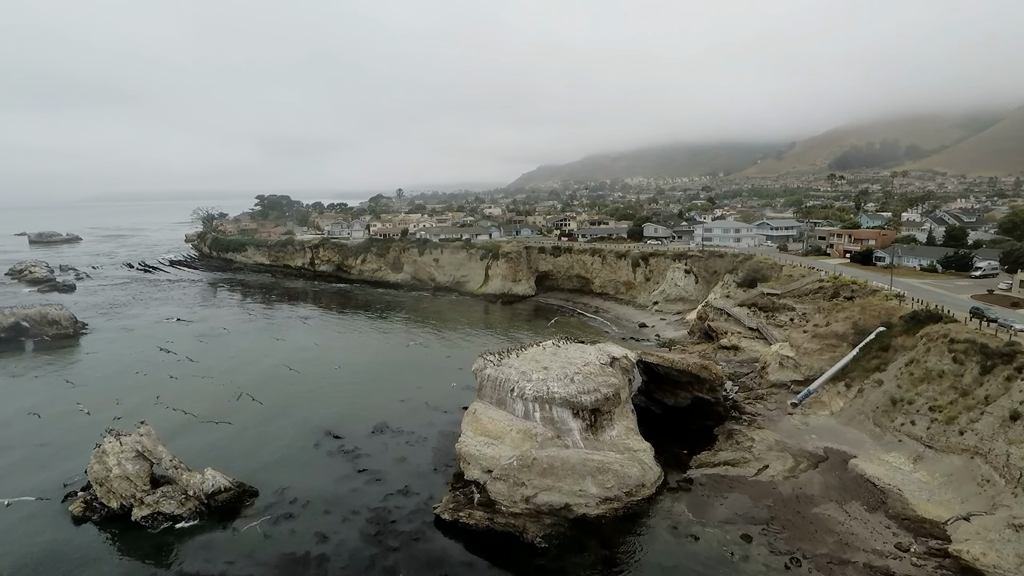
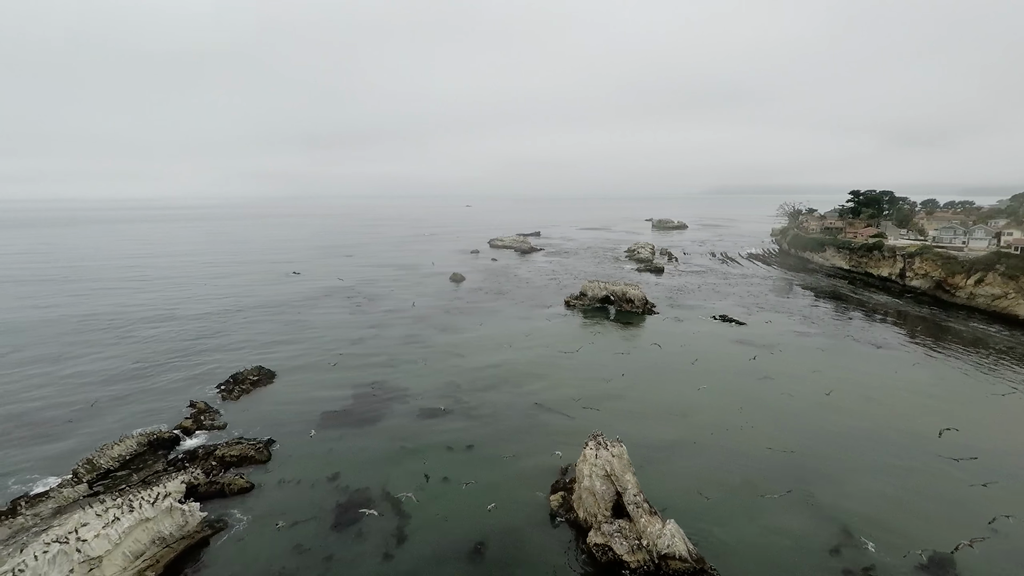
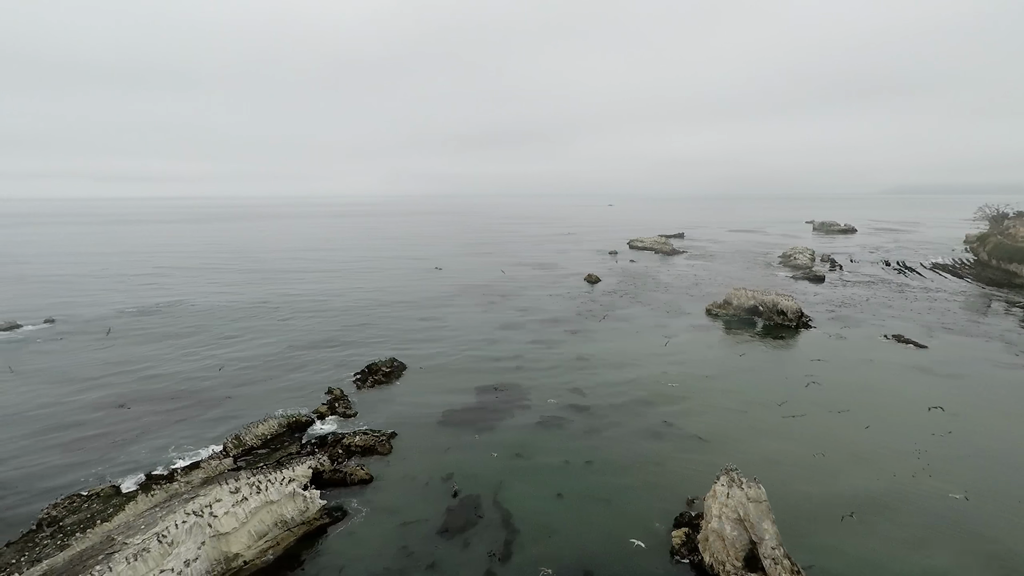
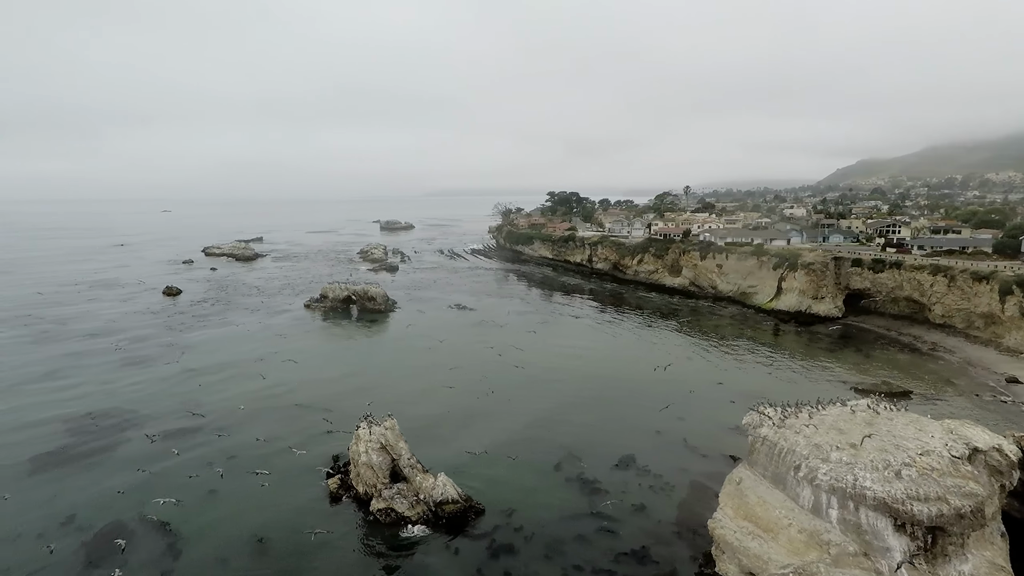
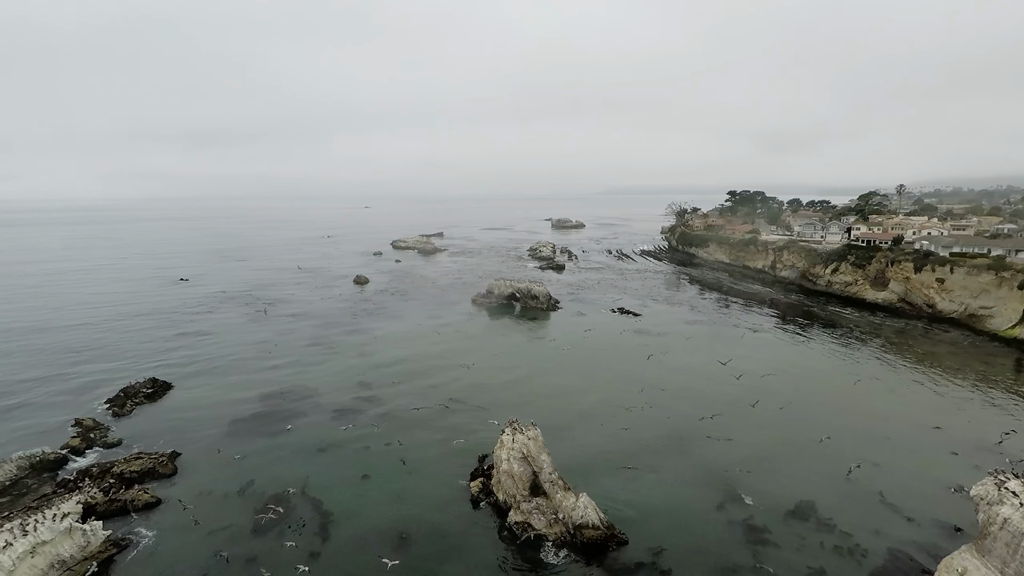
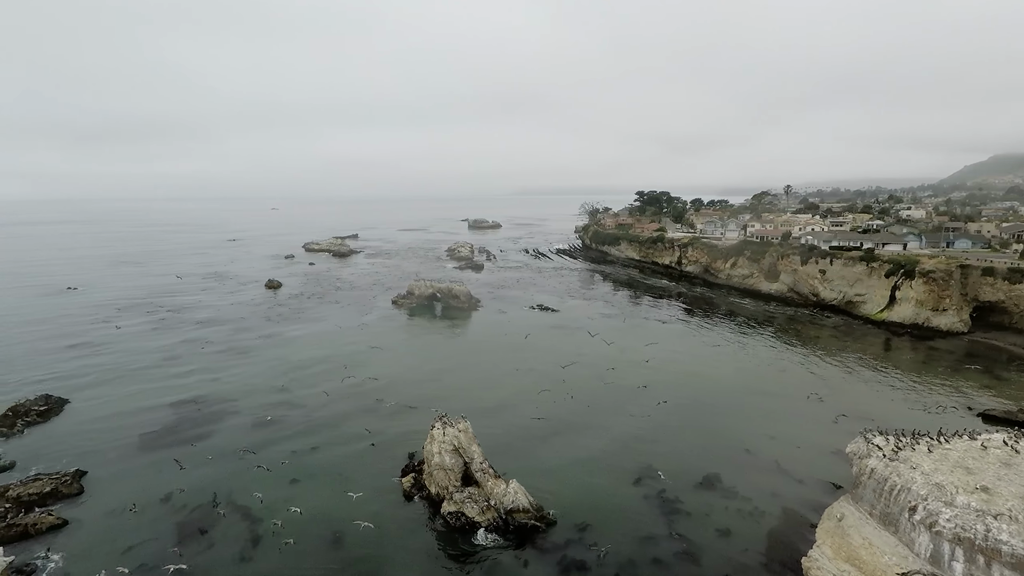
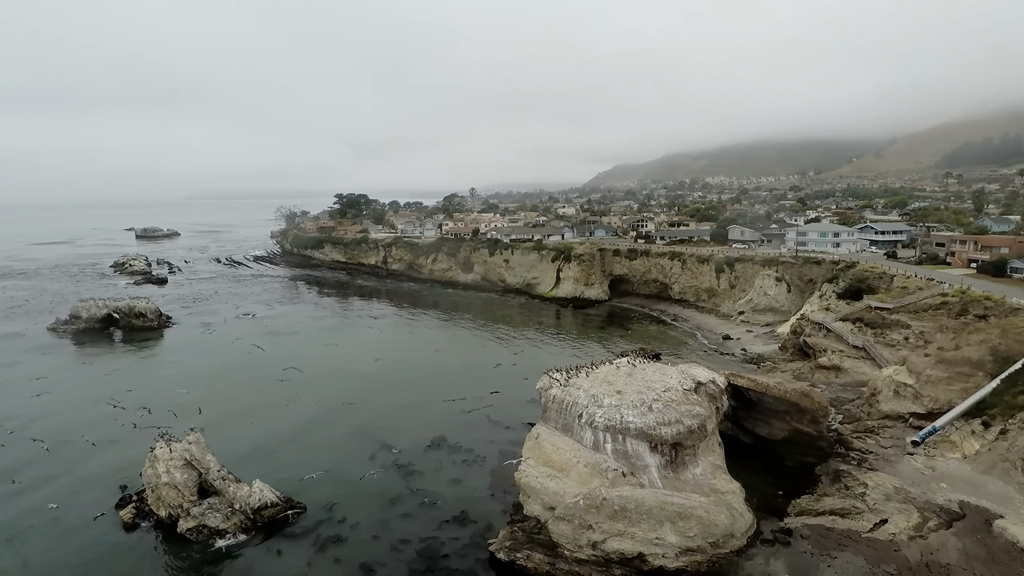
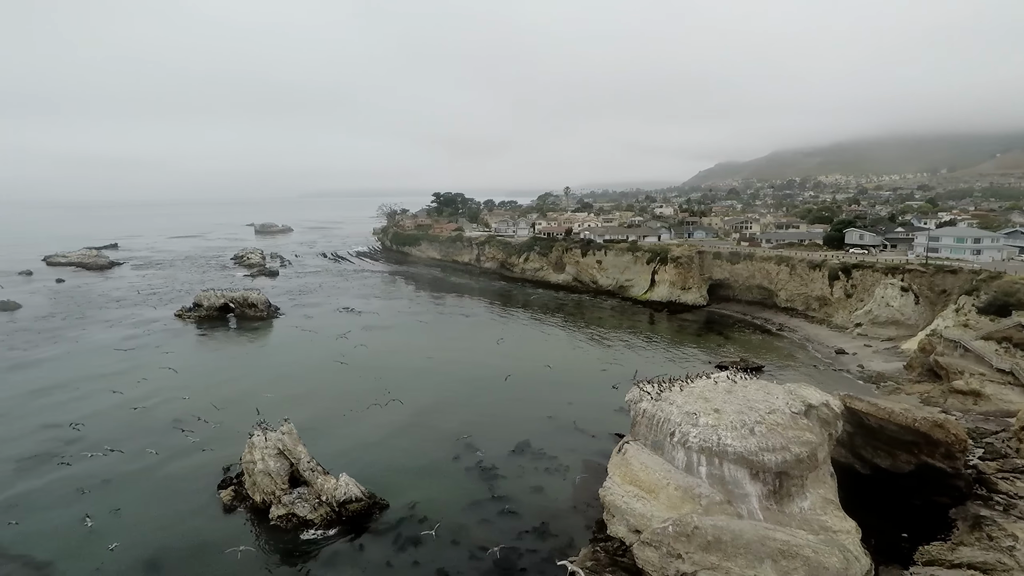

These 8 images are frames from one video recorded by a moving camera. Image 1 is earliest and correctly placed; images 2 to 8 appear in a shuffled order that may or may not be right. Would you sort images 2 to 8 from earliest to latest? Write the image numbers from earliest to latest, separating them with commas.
7, 8, 4, 6, 5, 2, 3
